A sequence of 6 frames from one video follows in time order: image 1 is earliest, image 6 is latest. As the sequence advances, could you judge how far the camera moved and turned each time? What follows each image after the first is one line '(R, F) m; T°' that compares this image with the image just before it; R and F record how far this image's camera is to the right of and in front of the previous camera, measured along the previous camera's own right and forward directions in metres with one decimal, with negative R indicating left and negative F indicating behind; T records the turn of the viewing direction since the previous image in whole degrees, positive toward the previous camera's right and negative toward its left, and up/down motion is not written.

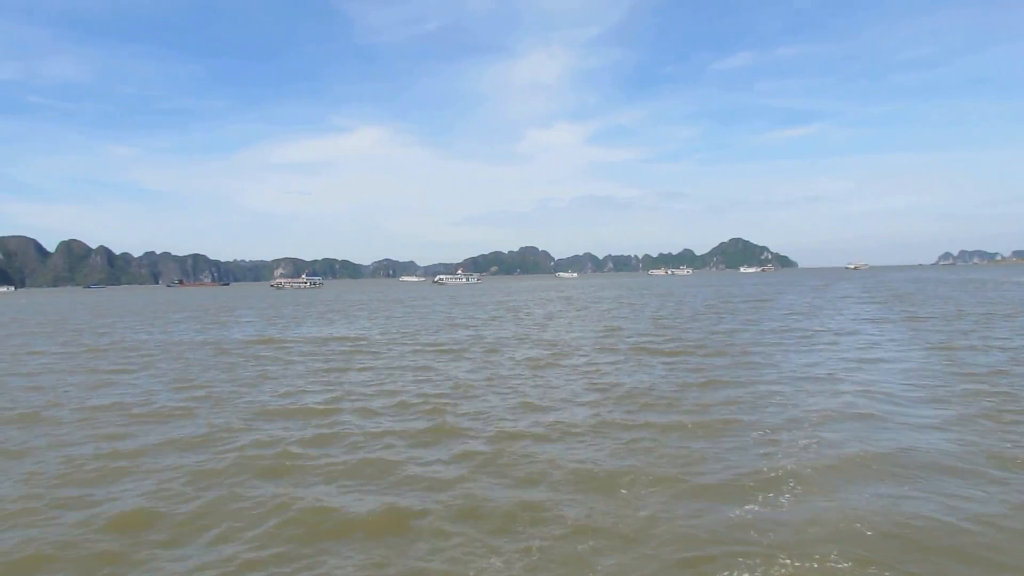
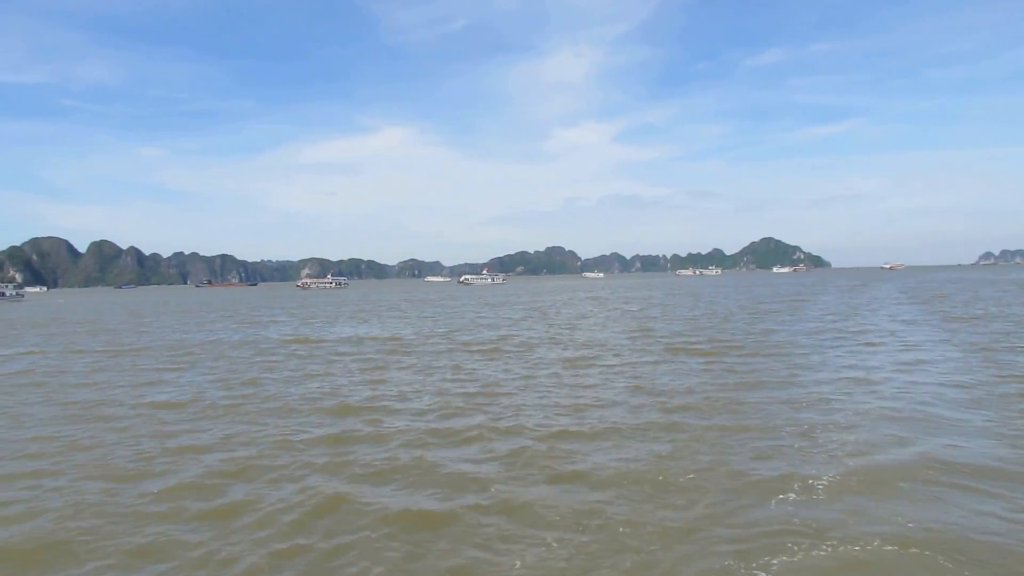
(-1.2, +0.4) m; -1°
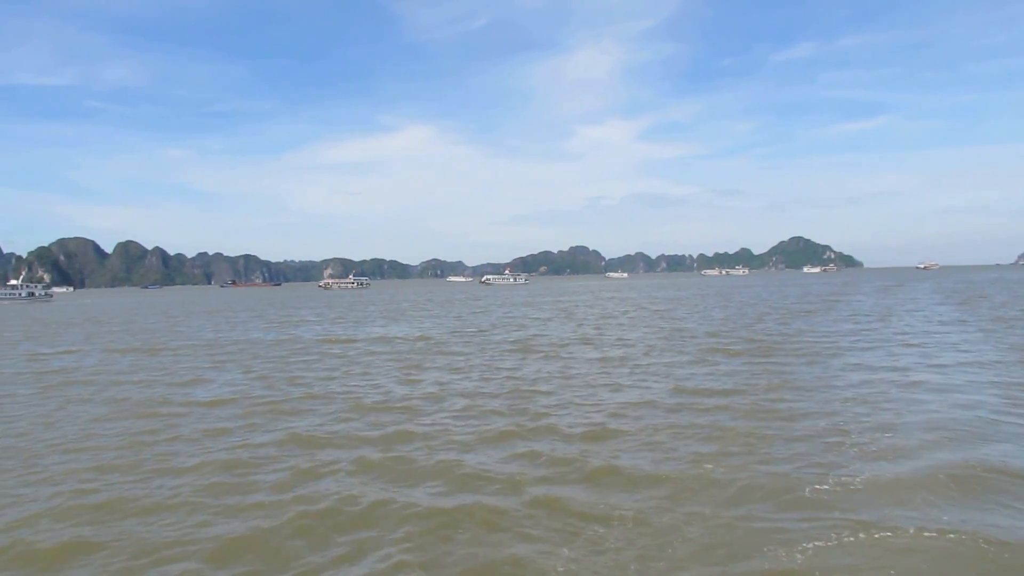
(-1.1, +0.4) m; -1°
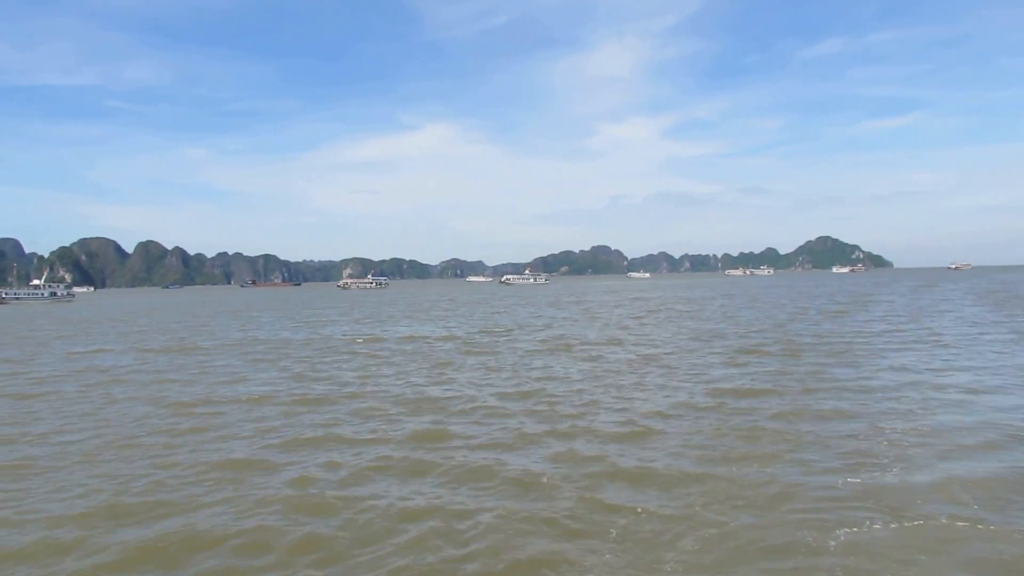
(-1.2, +0.5) m; -1°
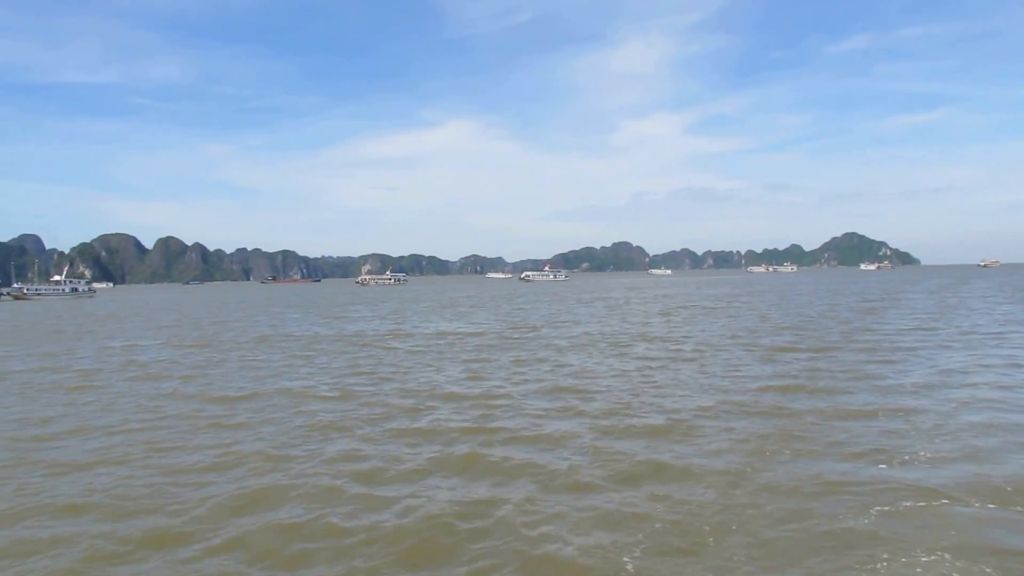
(-1.3, +0.3) m; -1°
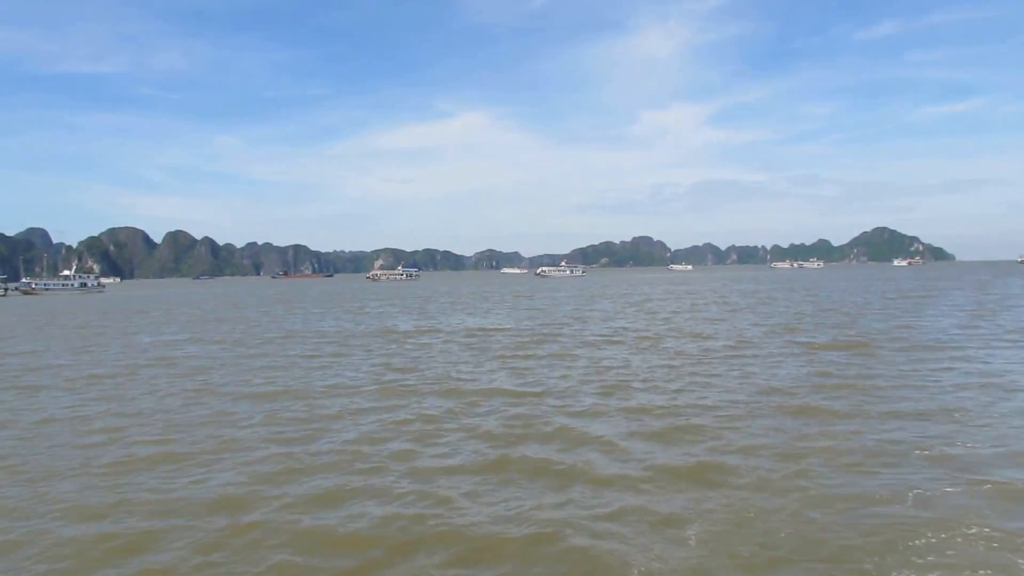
(-1.3, +1.3) m; 0°
